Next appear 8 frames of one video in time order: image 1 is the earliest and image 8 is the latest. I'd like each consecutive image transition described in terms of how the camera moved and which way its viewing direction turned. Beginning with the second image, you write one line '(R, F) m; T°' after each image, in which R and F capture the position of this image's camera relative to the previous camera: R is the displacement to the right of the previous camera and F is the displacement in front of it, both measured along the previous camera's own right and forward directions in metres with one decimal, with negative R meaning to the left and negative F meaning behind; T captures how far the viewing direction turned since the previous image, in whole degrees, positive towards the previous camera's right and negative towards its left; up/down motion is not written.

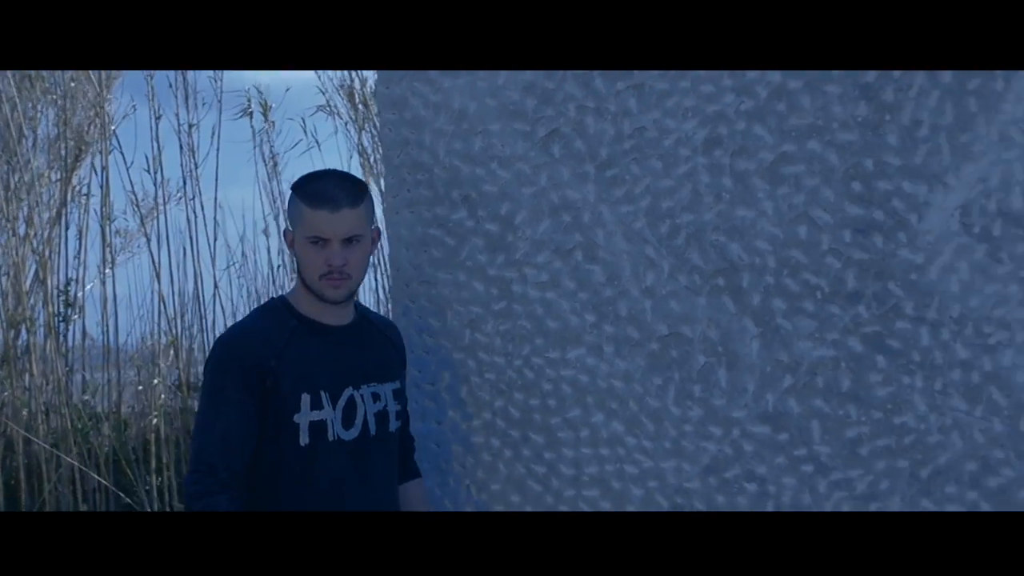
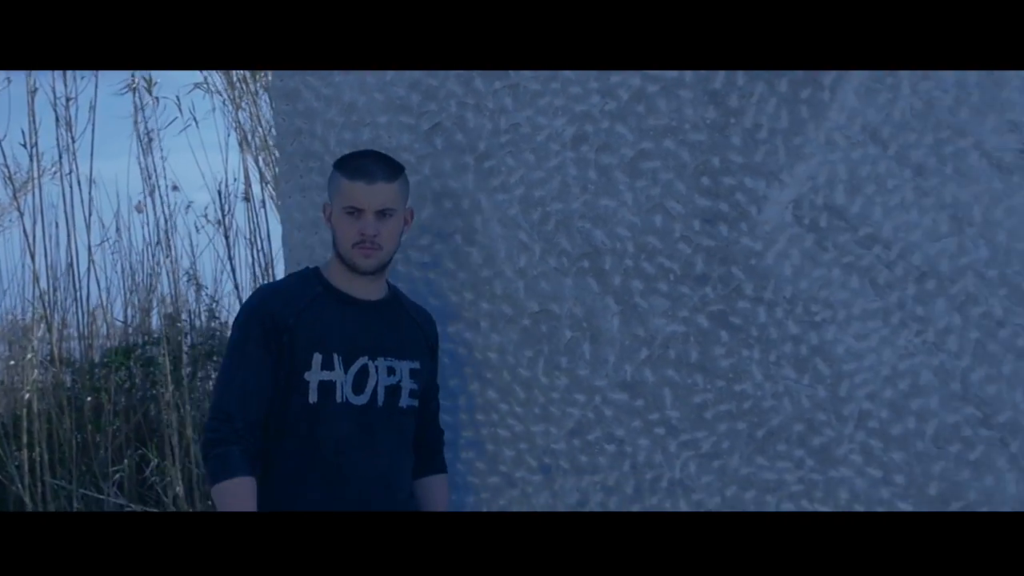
(0.0, -0.3) m; +6°
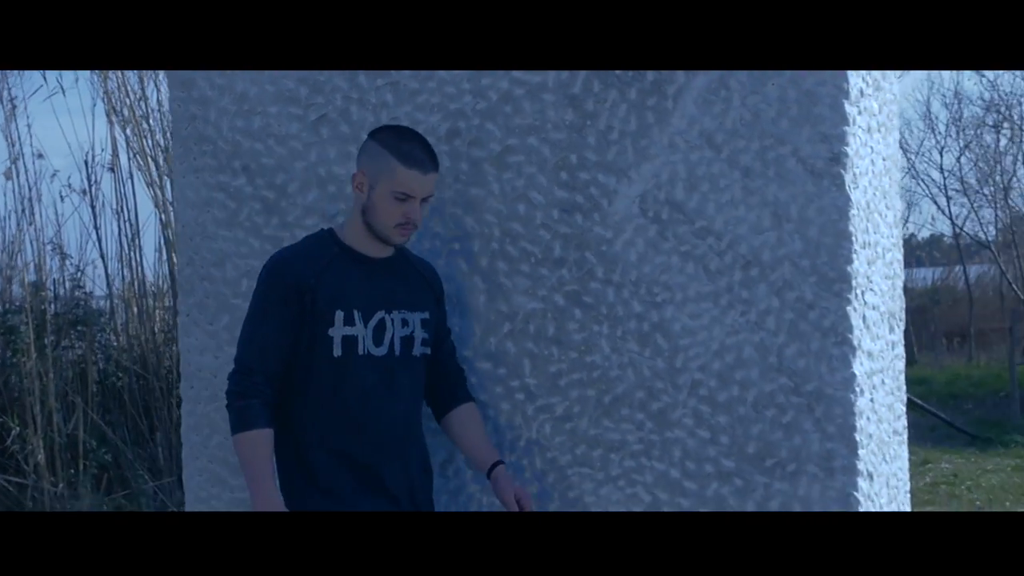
(0.0, -0.3) m; +6°
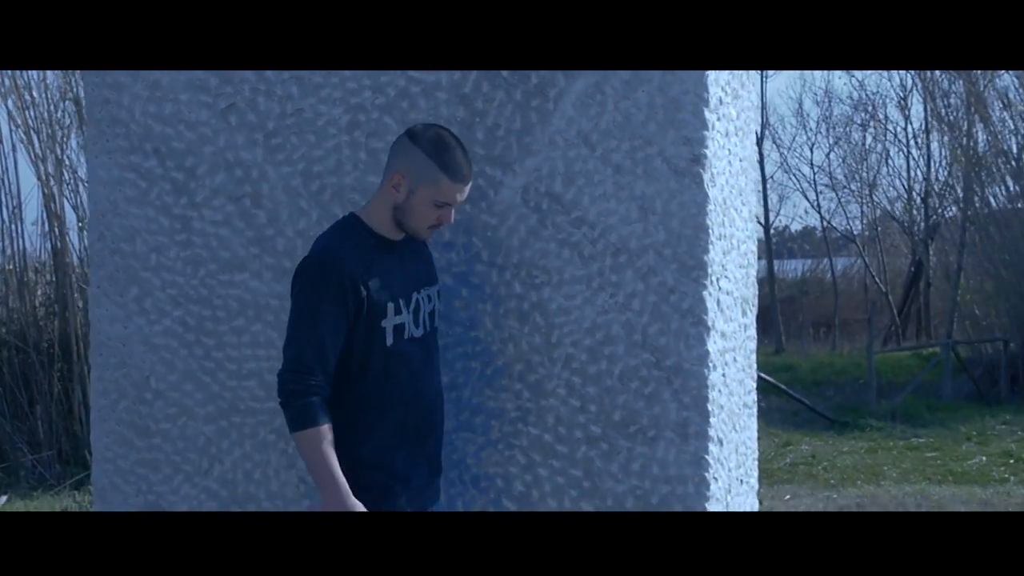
(0.0, -0.3) m; +5°
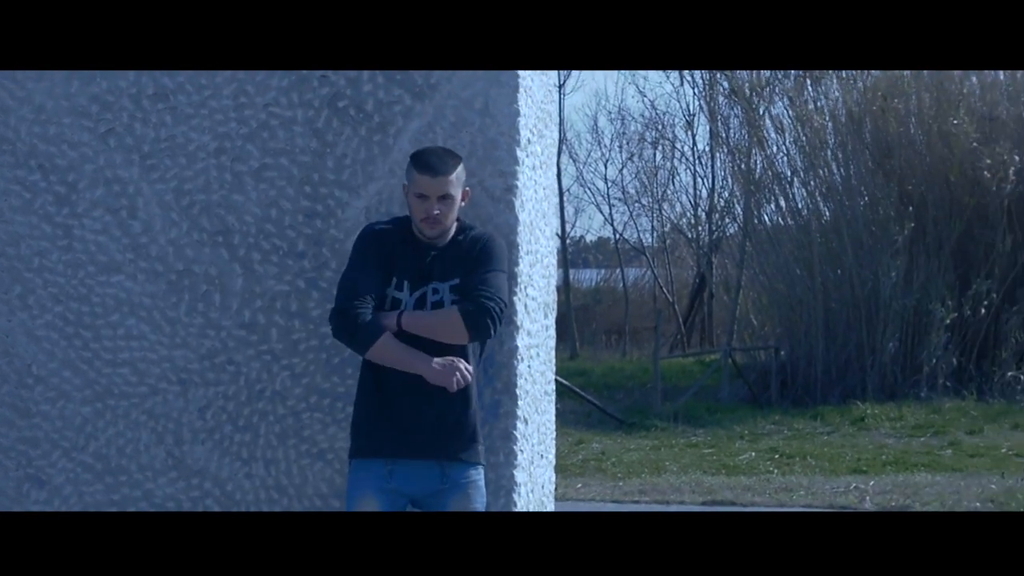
(-0.1, -0.6) m; +9°
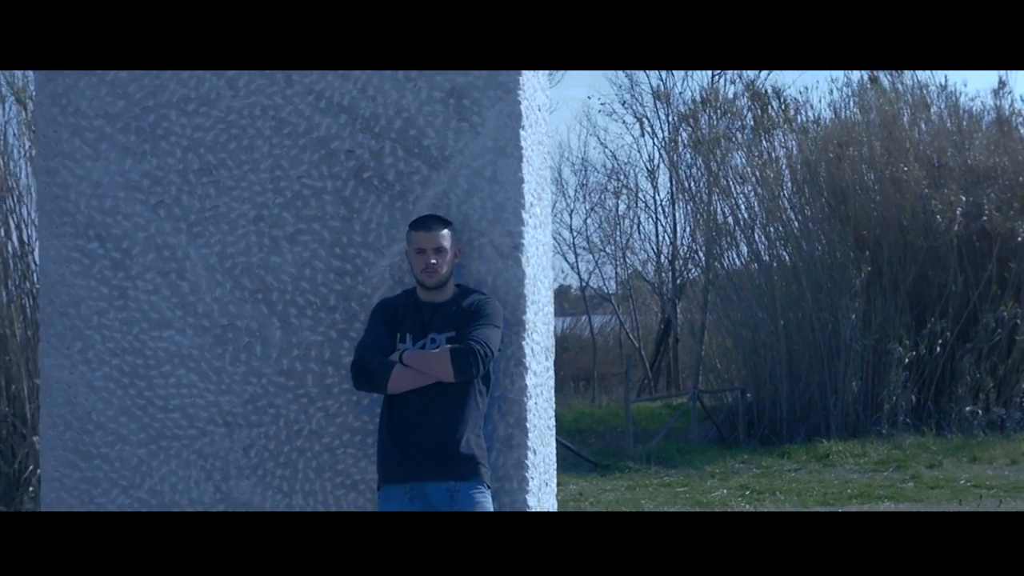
(-0.2, -0.5) m; +2°
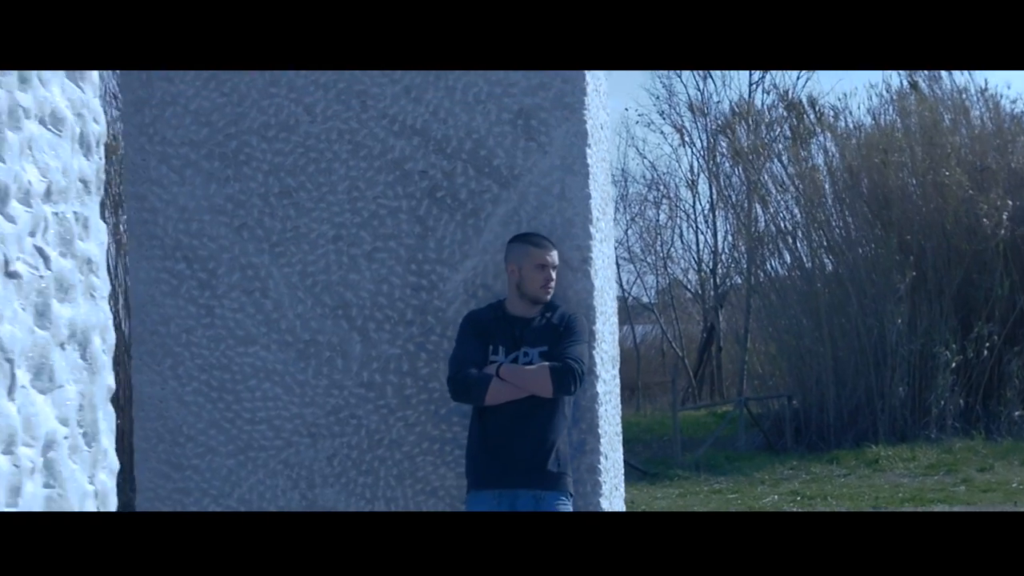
(-0.1, -0.2) m; -2°
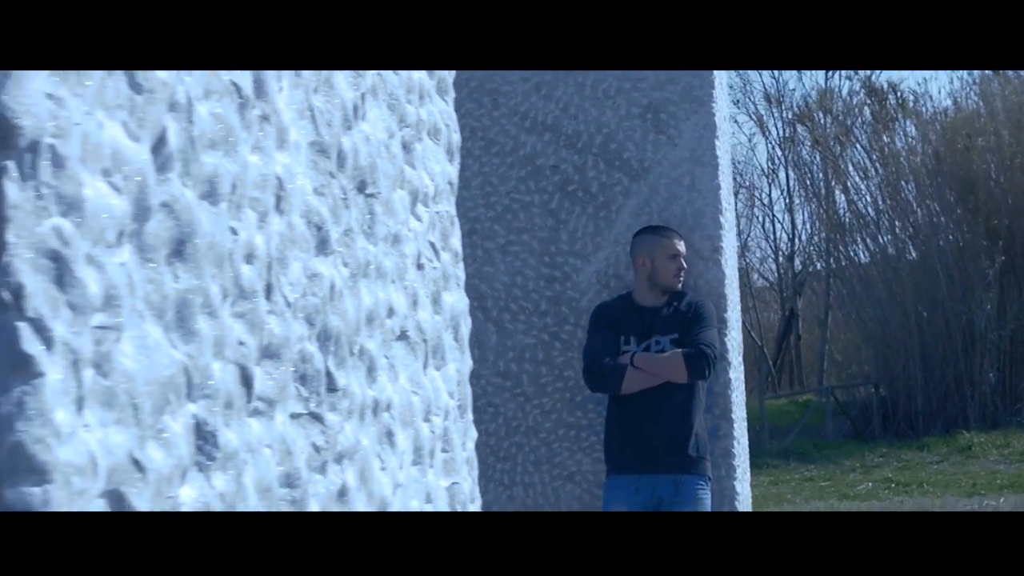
(-0.2, -0.1) m; -3°
